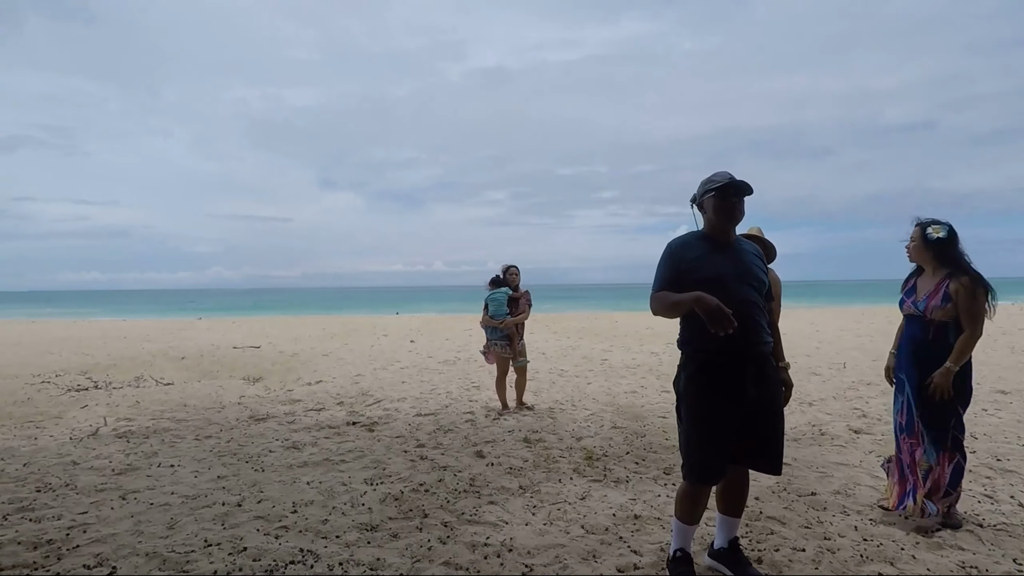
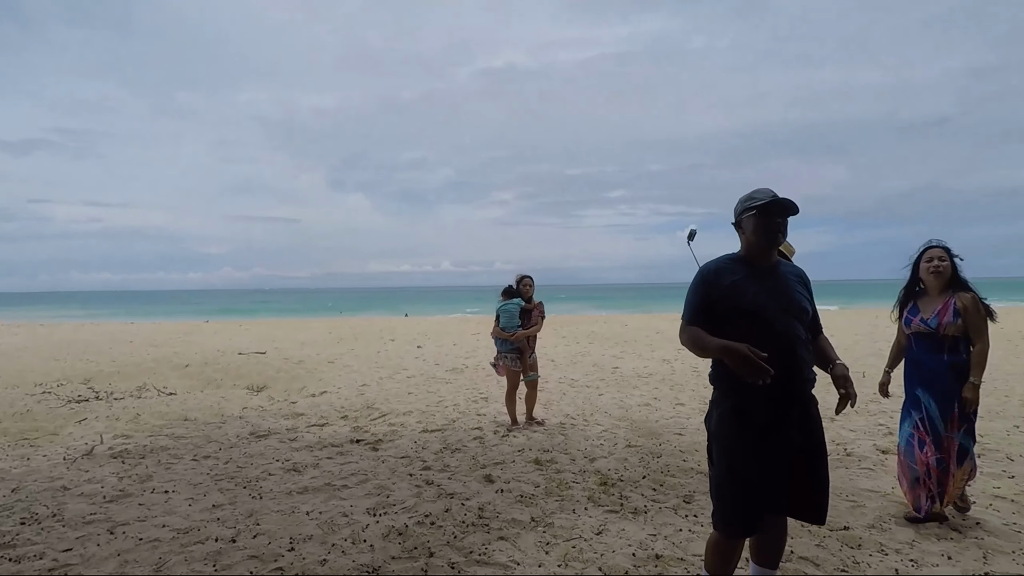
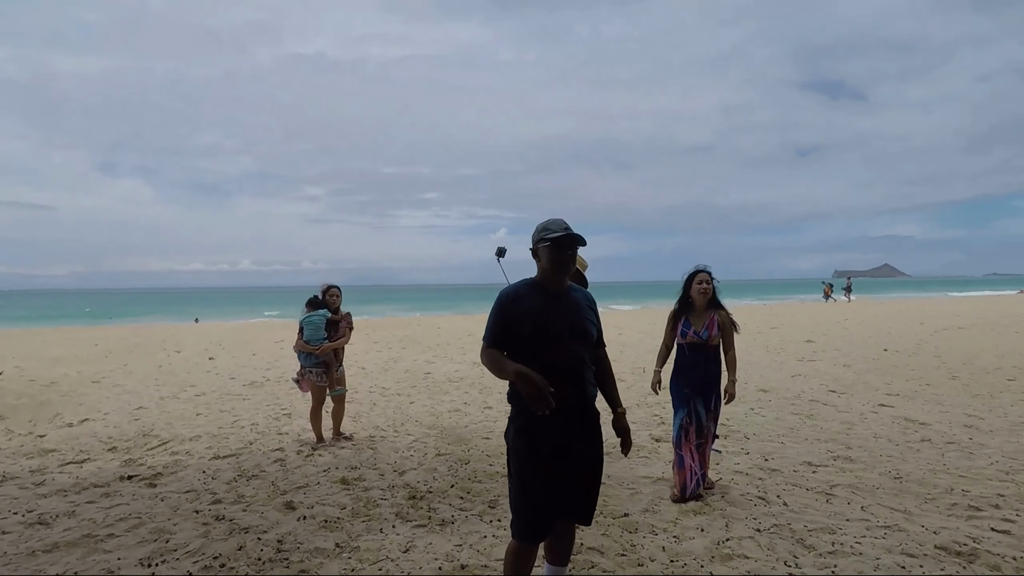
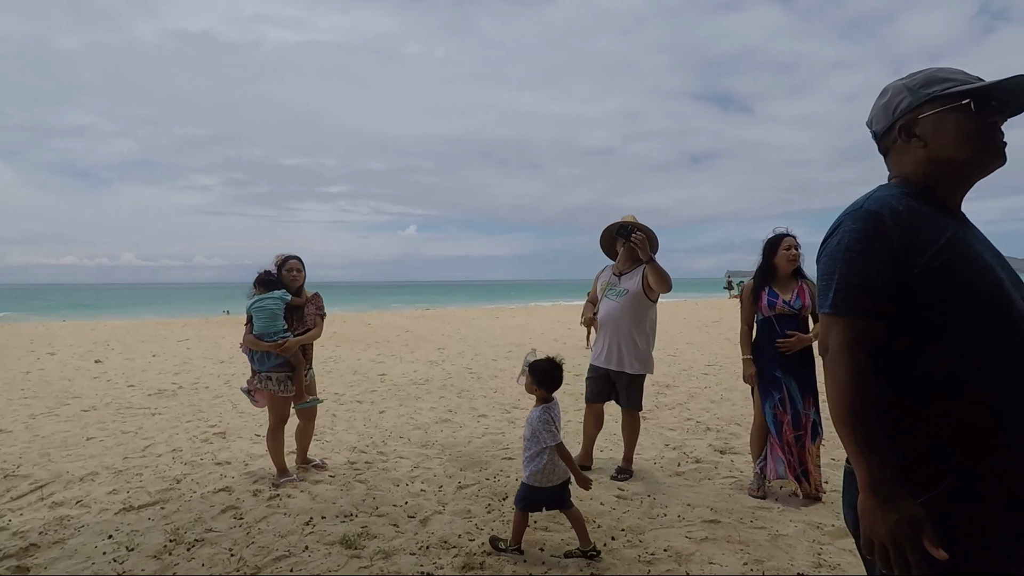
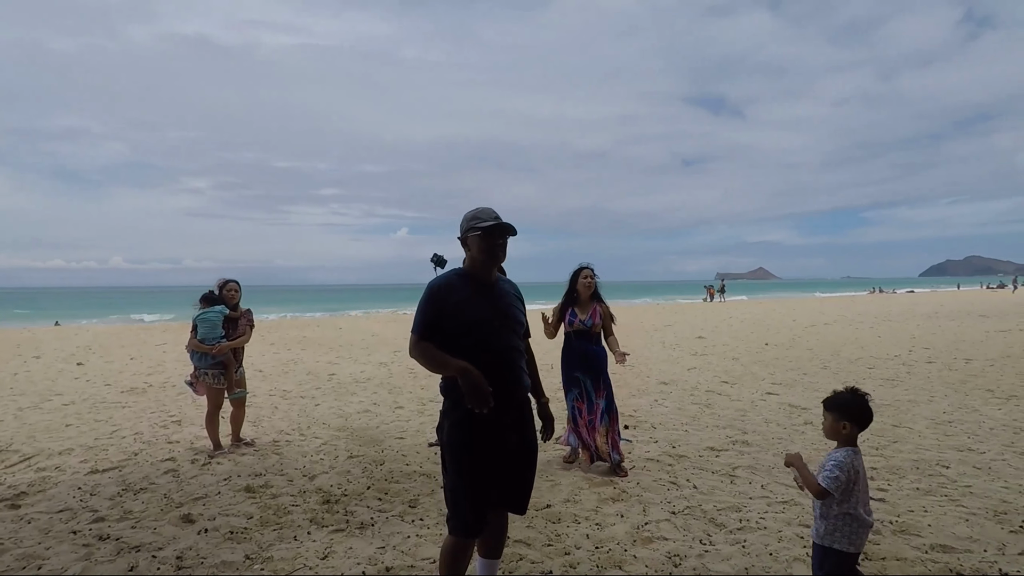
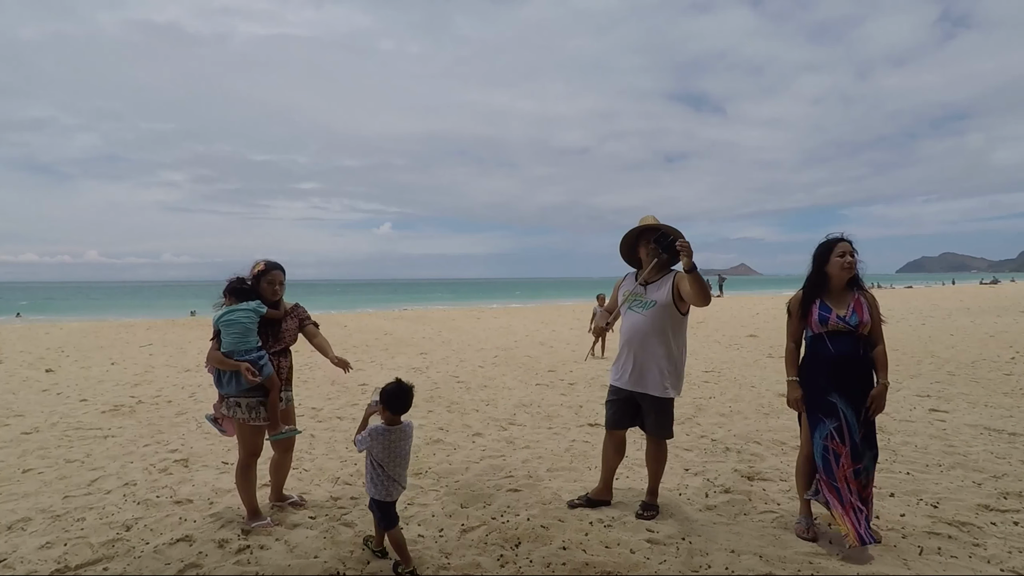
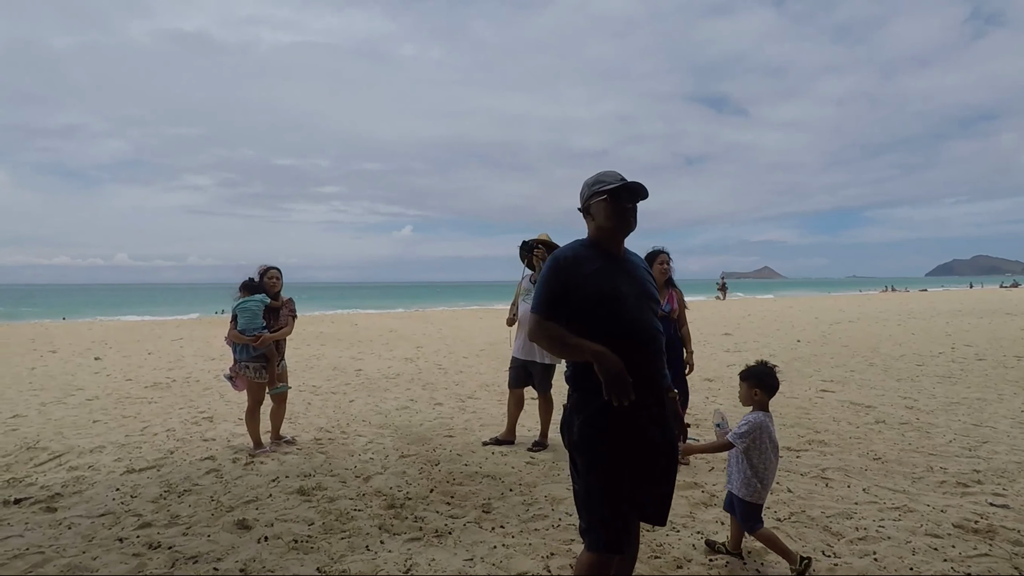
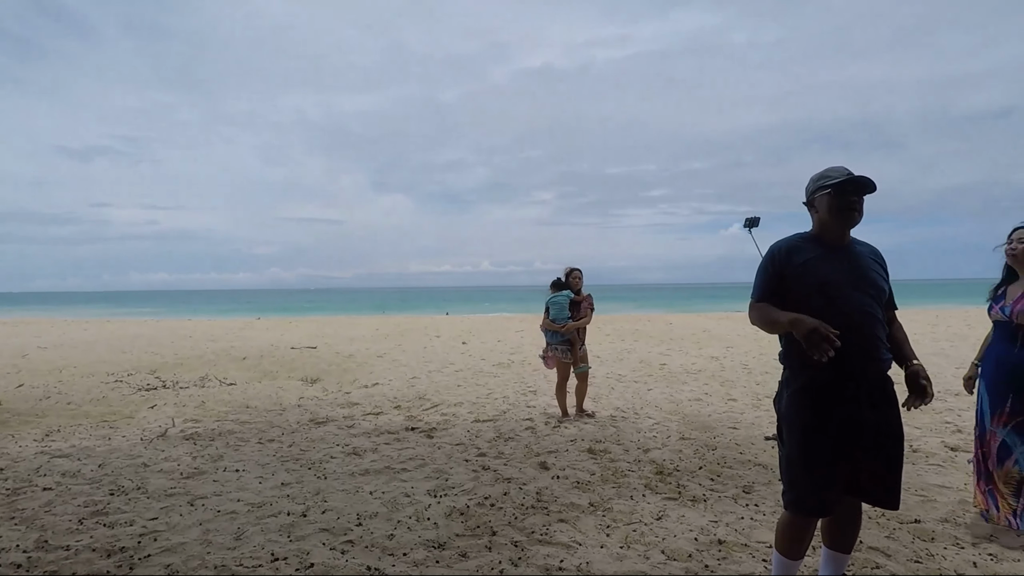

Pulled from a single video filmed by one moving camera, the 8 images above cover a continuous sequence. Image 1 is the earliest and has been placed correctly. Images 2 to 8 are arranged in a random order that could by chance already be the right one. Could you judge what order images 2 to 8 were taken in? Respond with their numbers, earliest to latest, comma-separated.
8, 2, 3, 5, 7, 4, 6
